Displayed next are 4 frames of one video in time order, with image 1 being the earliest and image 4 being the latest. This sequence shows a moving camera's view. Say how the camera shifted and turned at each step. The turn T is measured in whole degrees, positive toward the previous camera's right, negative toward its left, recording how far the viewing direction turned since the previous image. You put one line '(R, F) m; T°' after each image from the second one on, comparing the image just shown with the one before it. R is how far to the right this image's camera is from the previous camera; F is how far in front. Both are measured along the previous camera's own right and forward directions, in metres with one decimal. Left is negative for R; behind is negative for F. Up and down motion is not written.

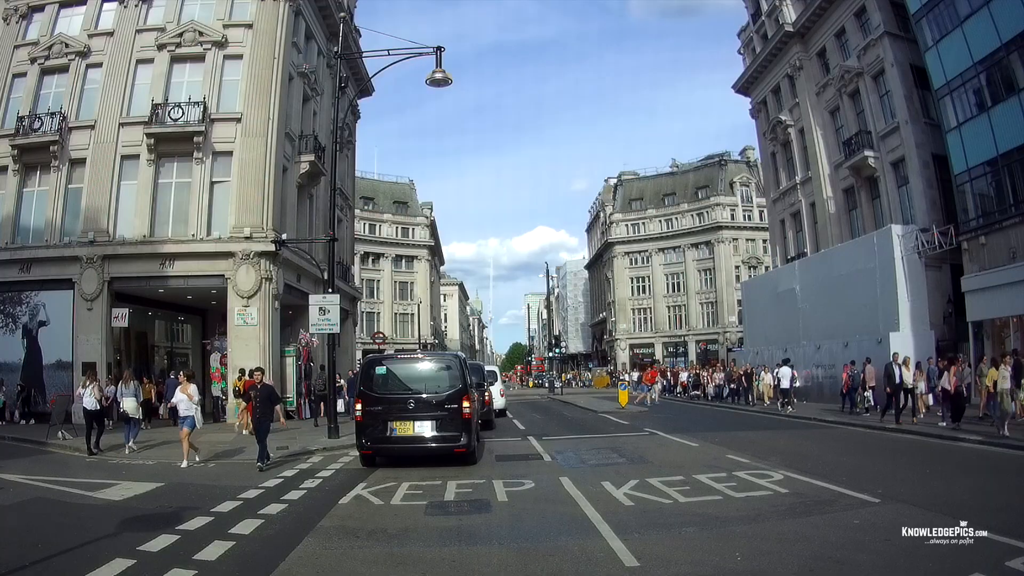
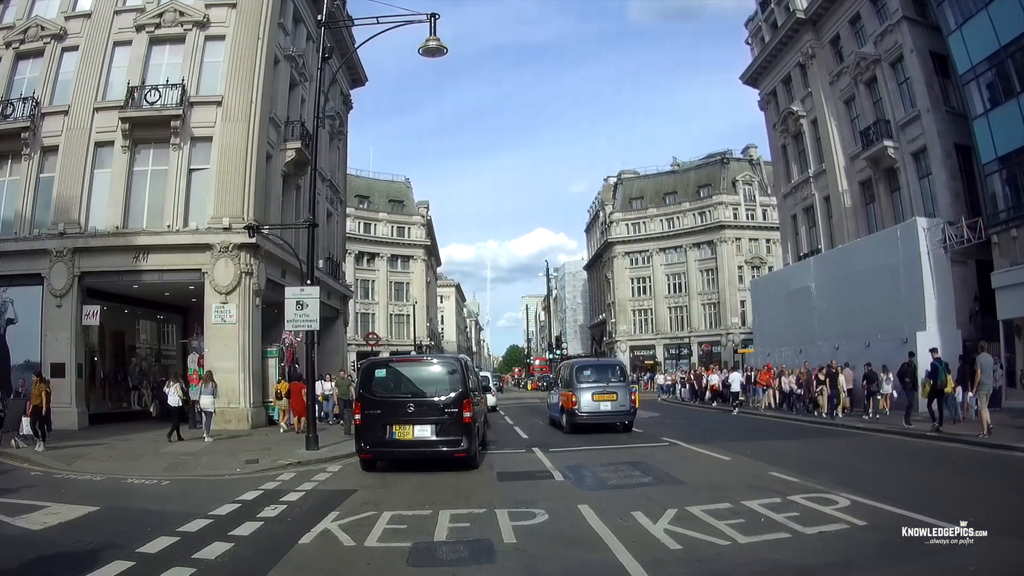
(-0.1, +1.5) m; 0°
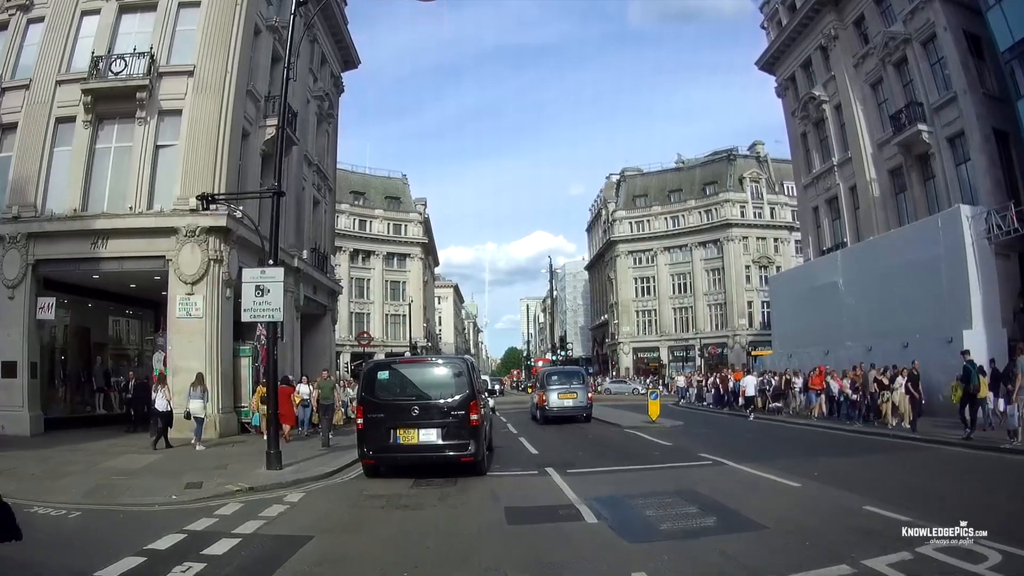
(-0.1, +2.1) m; 0°
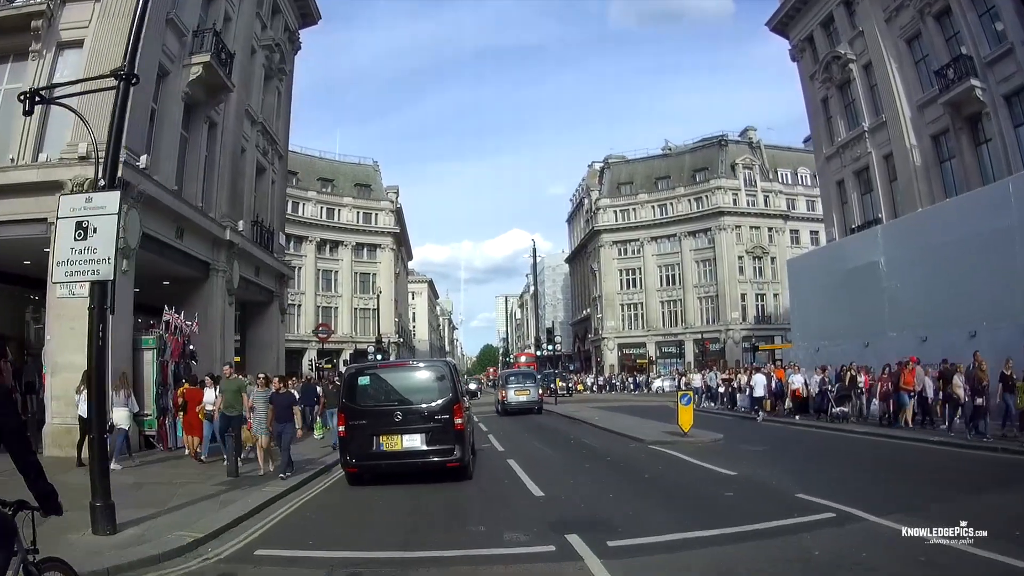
(-0.2, +3.9) m; +2°
